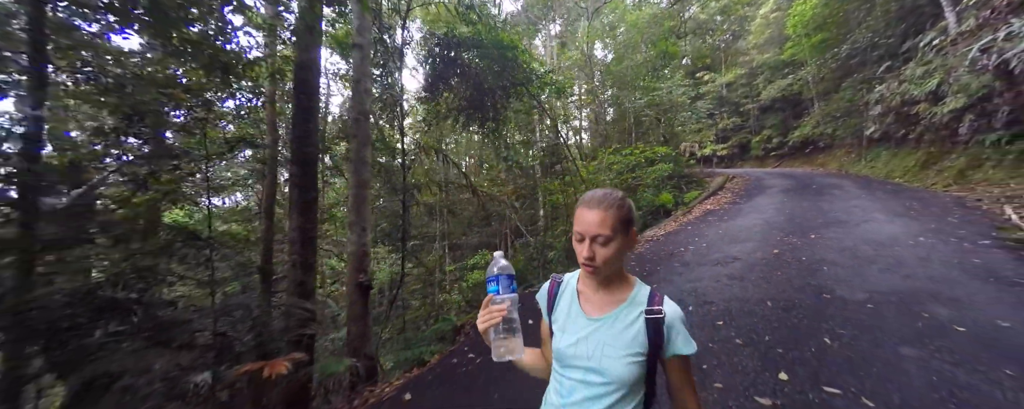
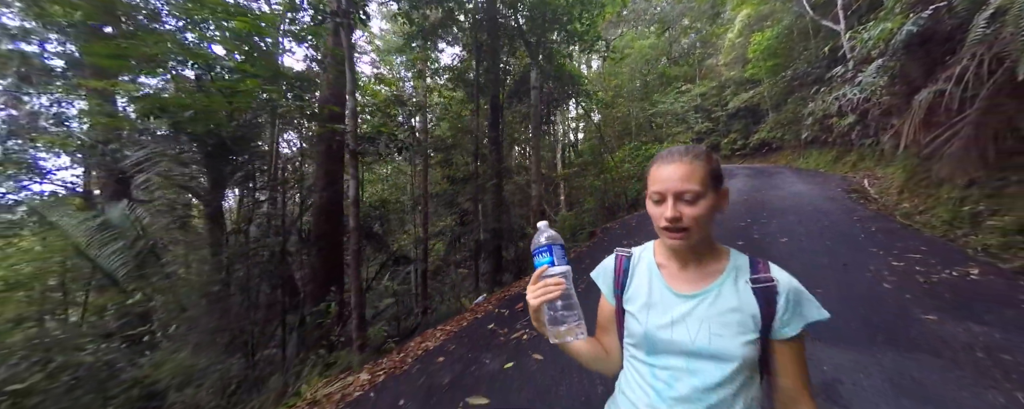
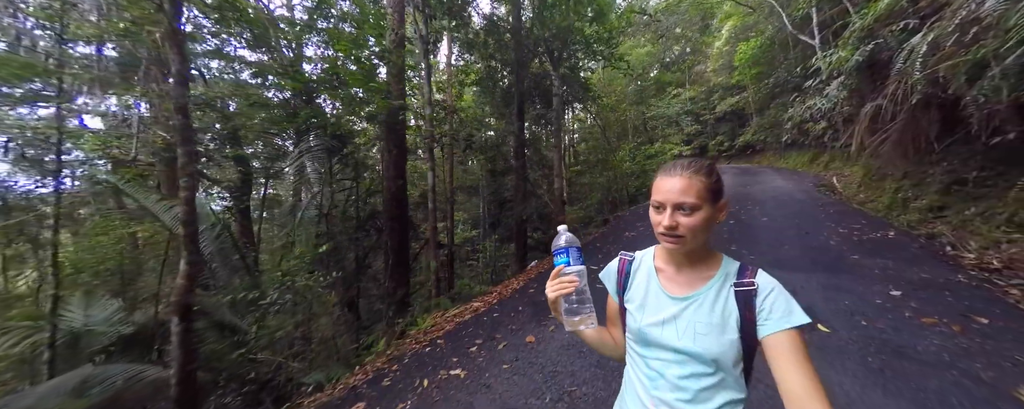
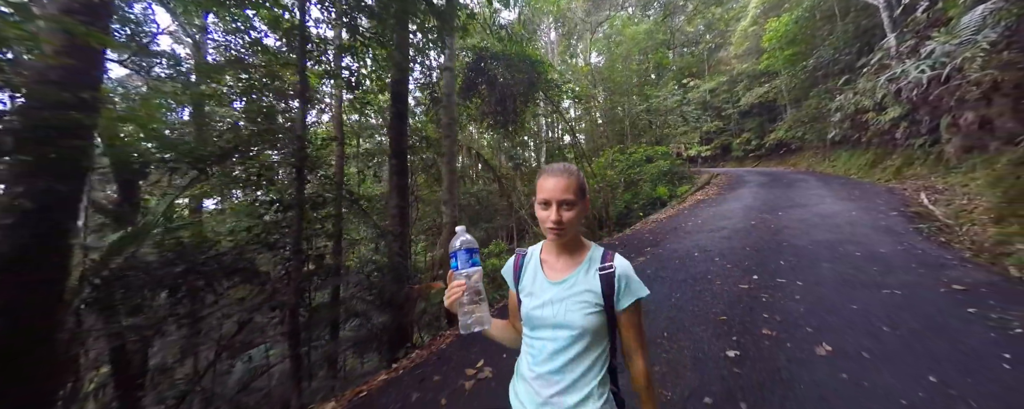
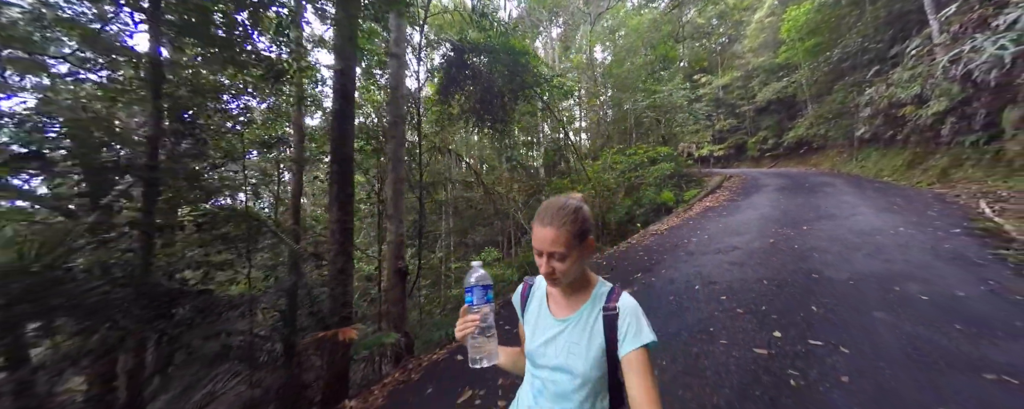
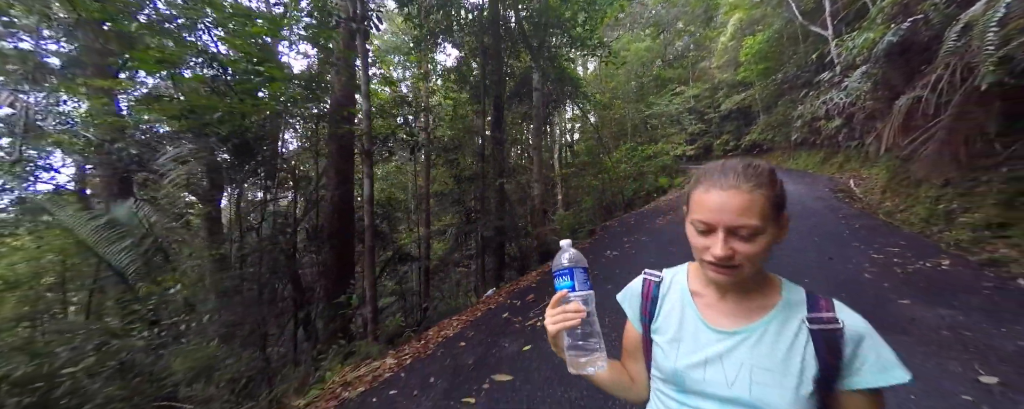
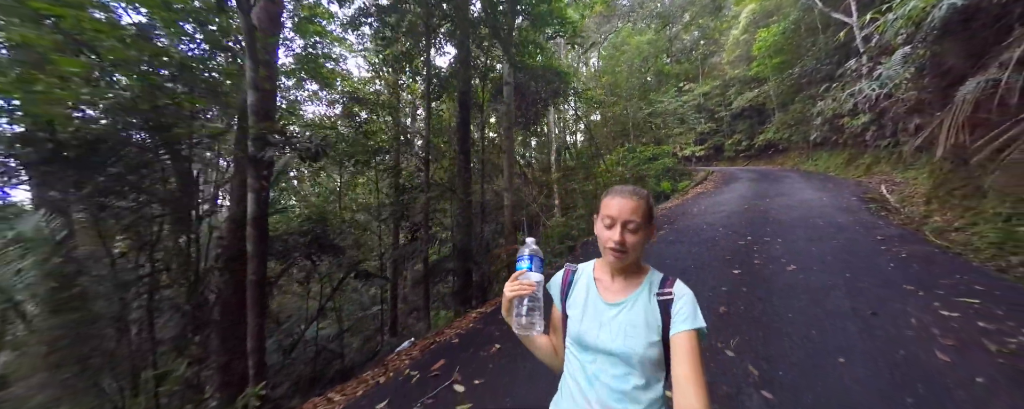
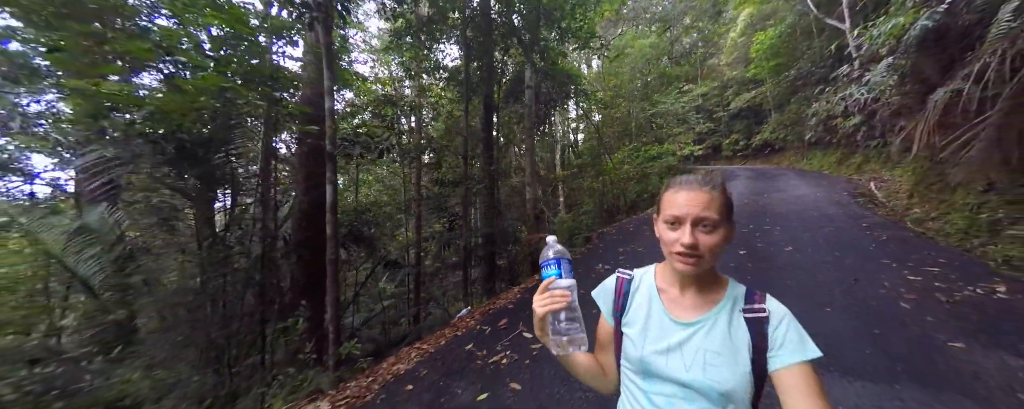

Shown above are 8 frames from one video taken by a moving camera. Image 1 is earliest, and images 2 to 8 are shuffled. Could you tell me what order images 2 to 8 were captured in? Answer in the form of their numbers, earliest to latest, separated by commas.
5, 4, 7, 8, 2, 6, 3
